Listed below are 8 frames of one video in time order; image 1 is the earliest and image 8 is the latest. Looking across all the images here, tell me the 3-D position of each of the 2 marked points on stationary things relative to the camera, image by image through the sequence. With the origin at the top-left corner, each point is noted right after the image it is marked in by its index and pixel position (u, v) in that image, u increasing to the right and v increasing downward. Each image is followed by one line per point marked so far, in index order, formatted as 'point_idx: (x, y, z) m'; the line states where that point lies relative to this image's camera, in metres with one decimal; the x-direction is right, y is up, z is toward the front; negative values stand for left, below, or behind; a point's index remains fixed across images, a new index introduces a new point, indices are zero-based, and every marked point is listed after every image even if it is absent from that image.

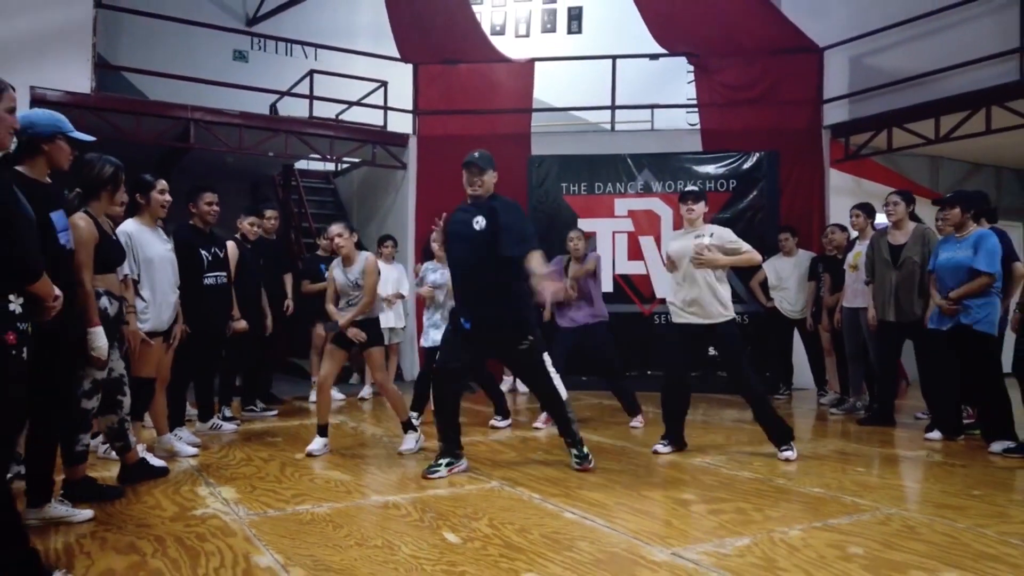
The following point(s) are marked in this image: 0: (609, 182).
0: (+1.0, +1.1, +8.5) m
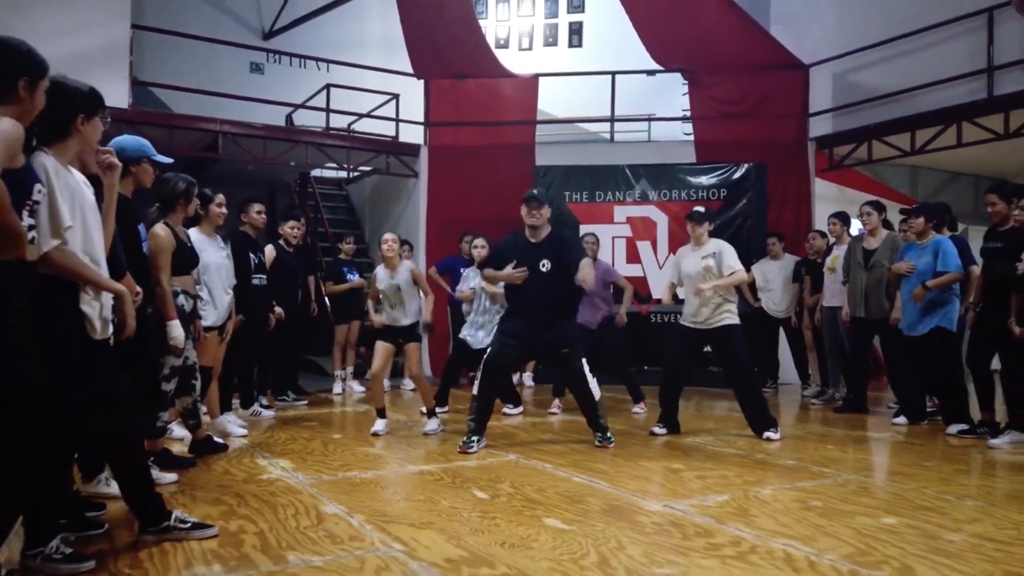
0: (+1.1, +1.1, +9.1) m
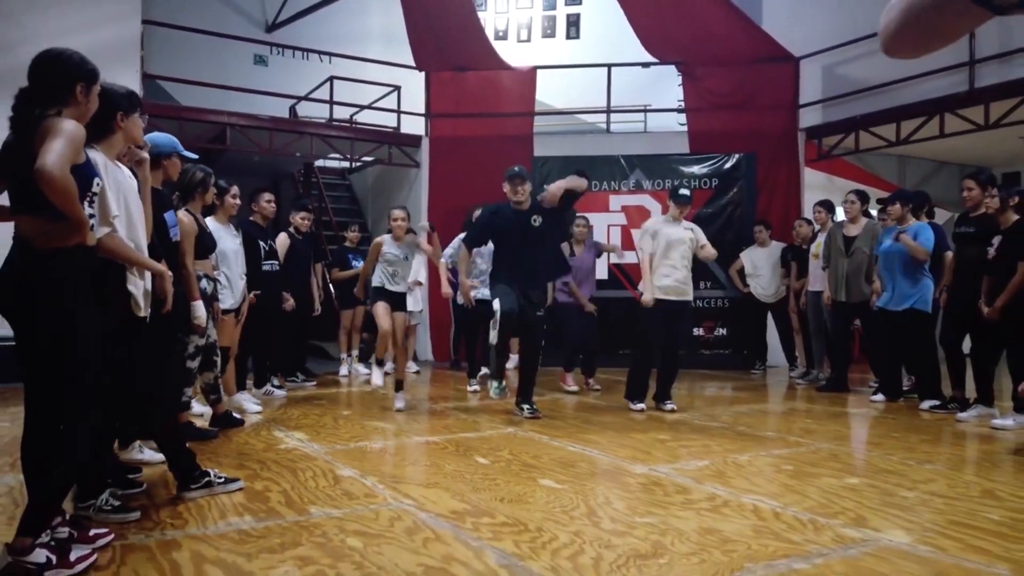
0: (+1.1, +1.2, +9.4) m
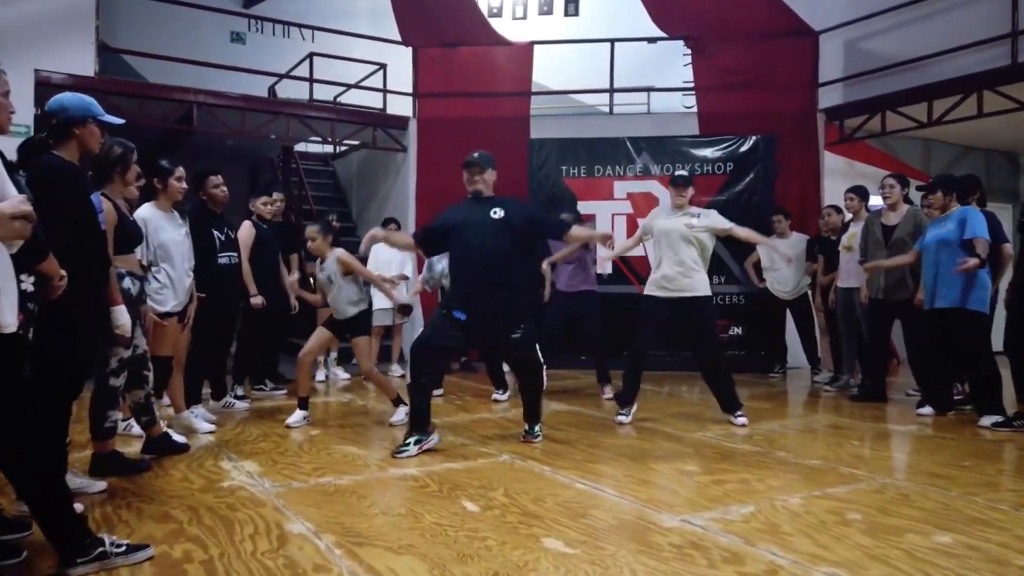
0: (+1.0, +1.3, +8.6) m
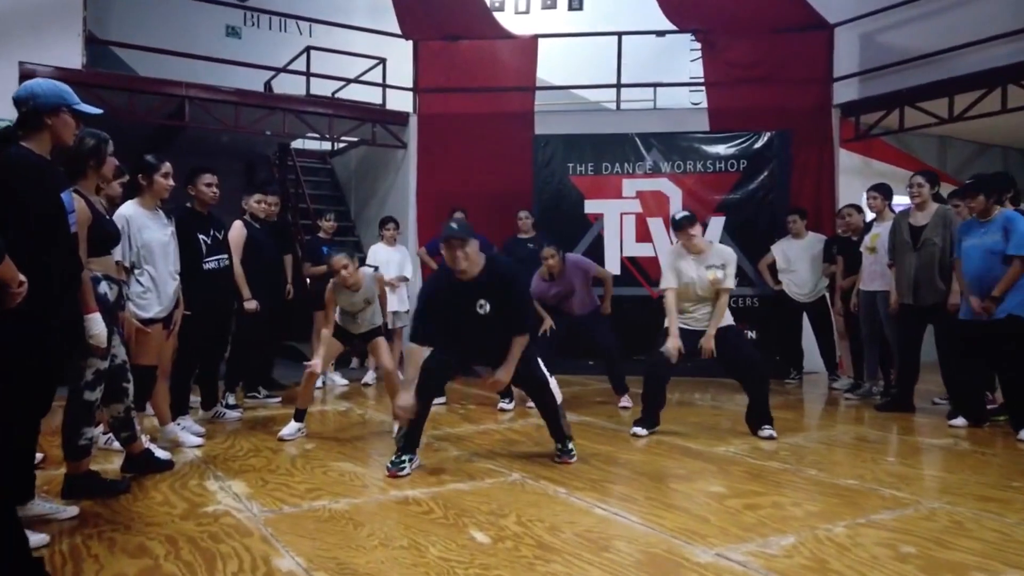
0: (+1.1, +1.3, +8.3) m
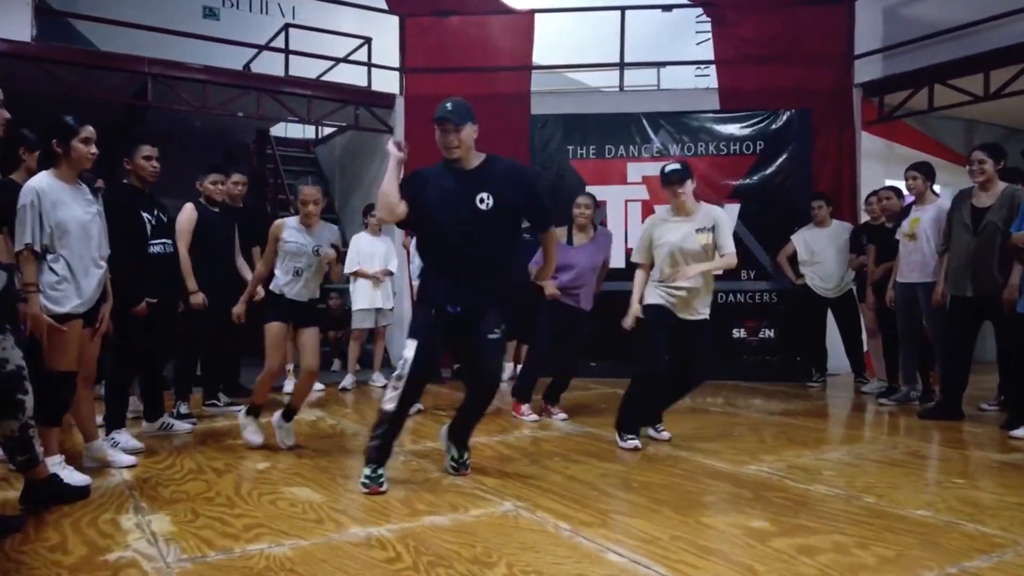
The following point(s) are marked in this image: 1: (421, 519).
0: (+1.0, +1.3, +7.6) m
1: (-0.3, -0.8, +2.8) m
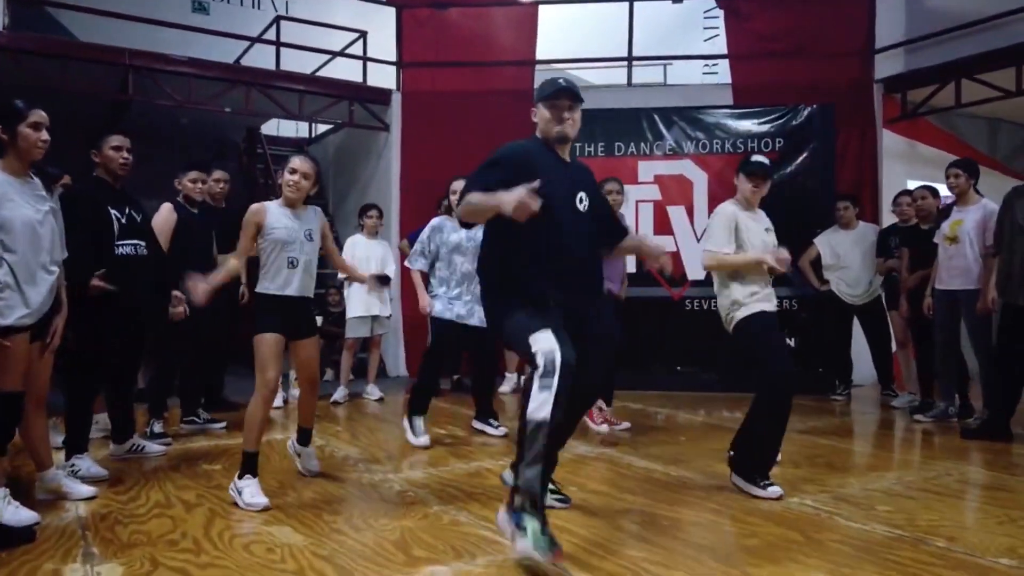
0: (+1.0, +1.3, +7.2) m
1: (-0.3, -0.8, +2.4) m
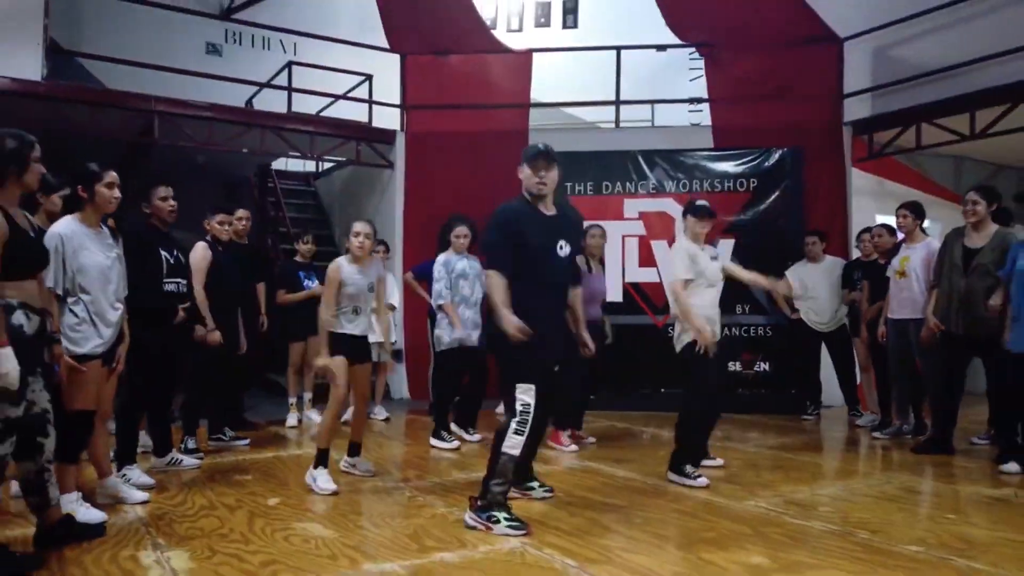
0: (+1.0, +1.0, +7.8) m
1: (-0.3, -0.9, +2.9) m
